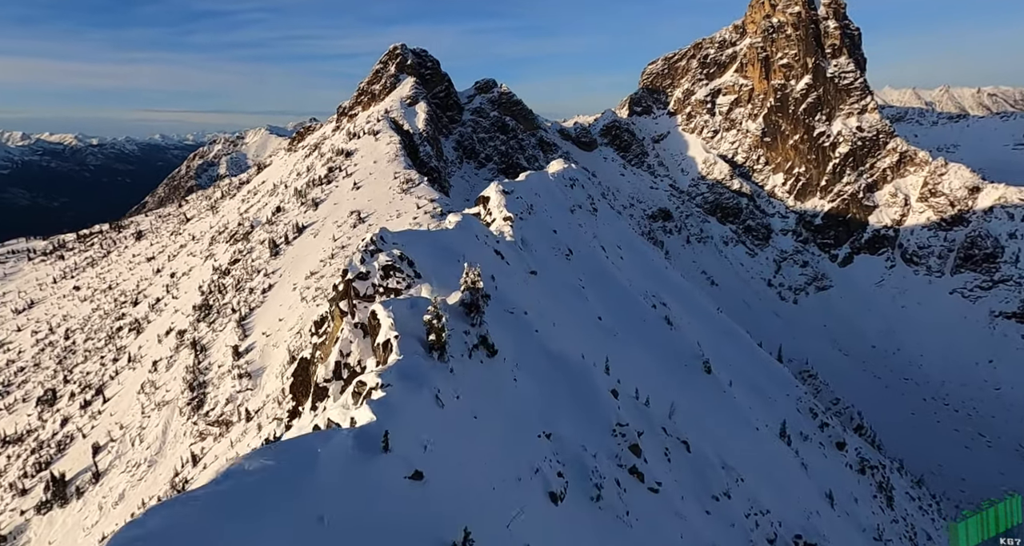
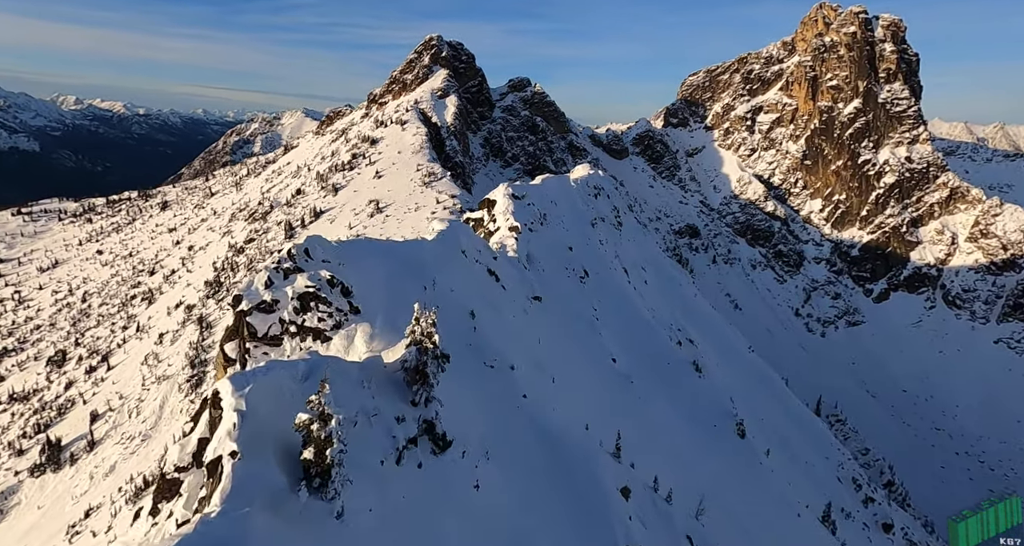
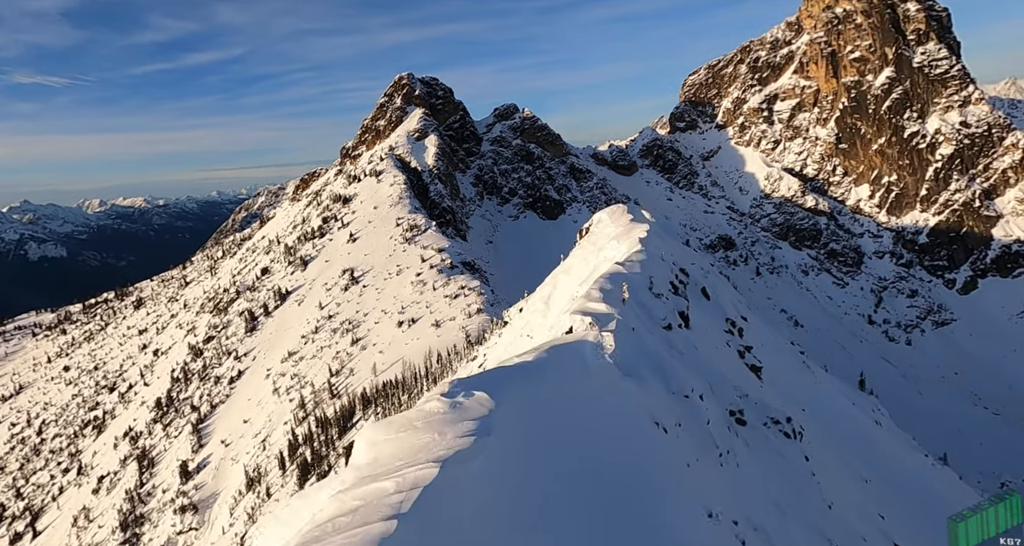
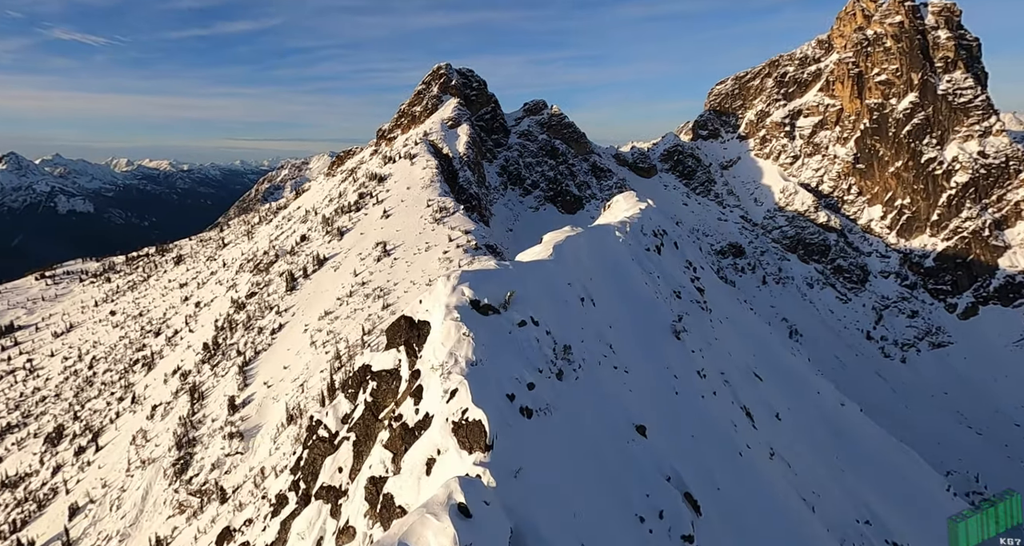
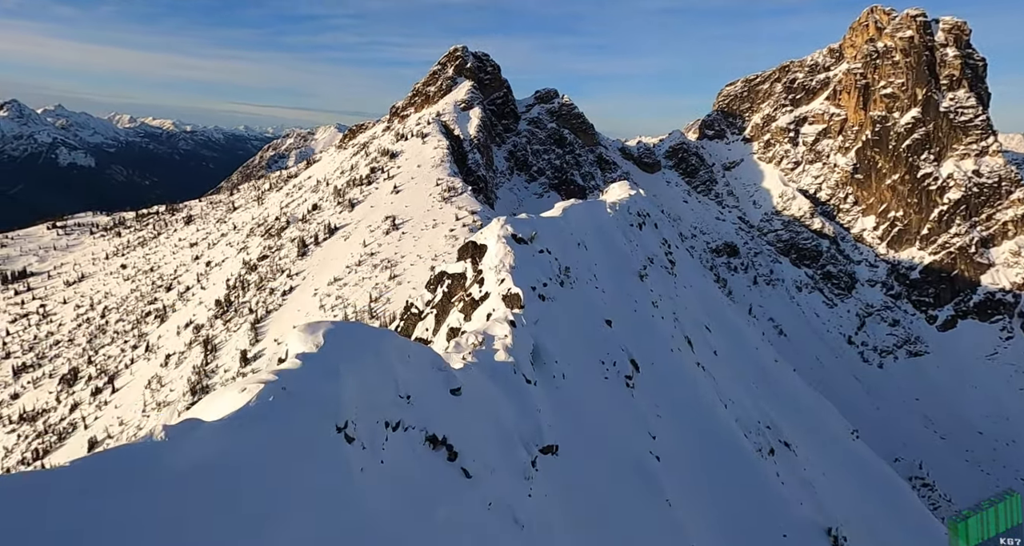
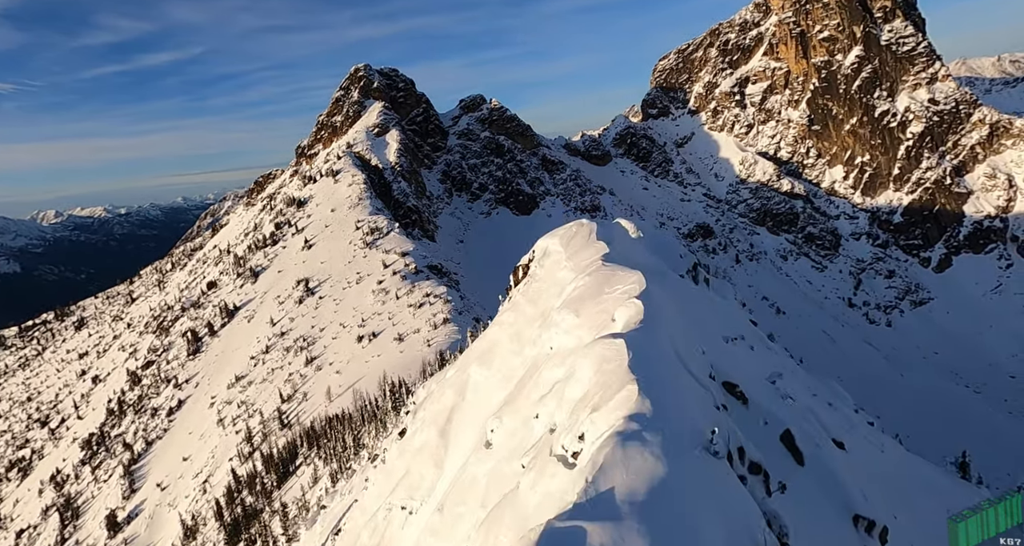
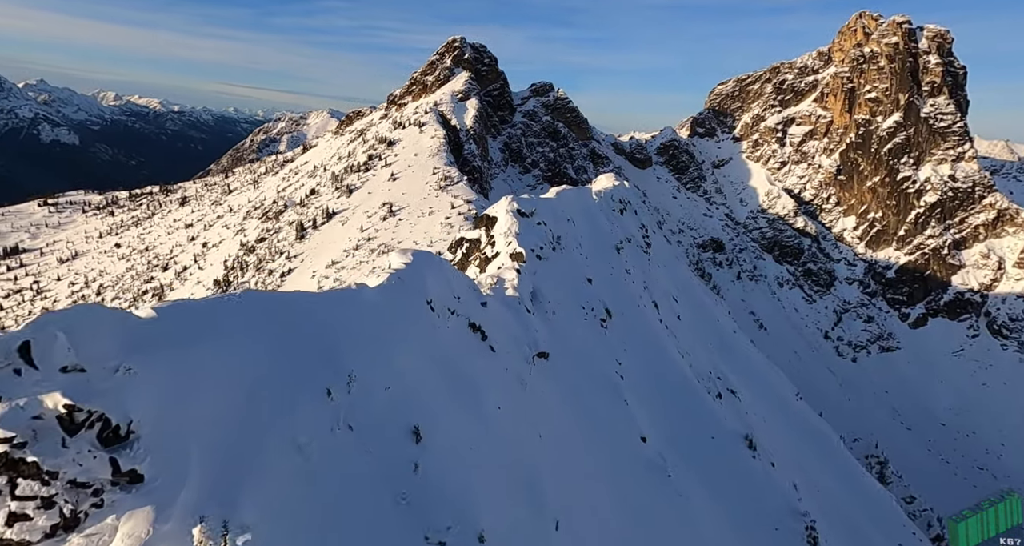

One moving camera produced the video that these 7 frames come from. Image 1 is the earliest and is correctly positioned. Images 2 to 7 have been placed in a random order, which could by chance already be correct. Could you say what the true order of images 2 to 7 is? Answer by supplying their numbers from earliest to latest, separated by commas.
2, 7, 5, 4, 3, 6
